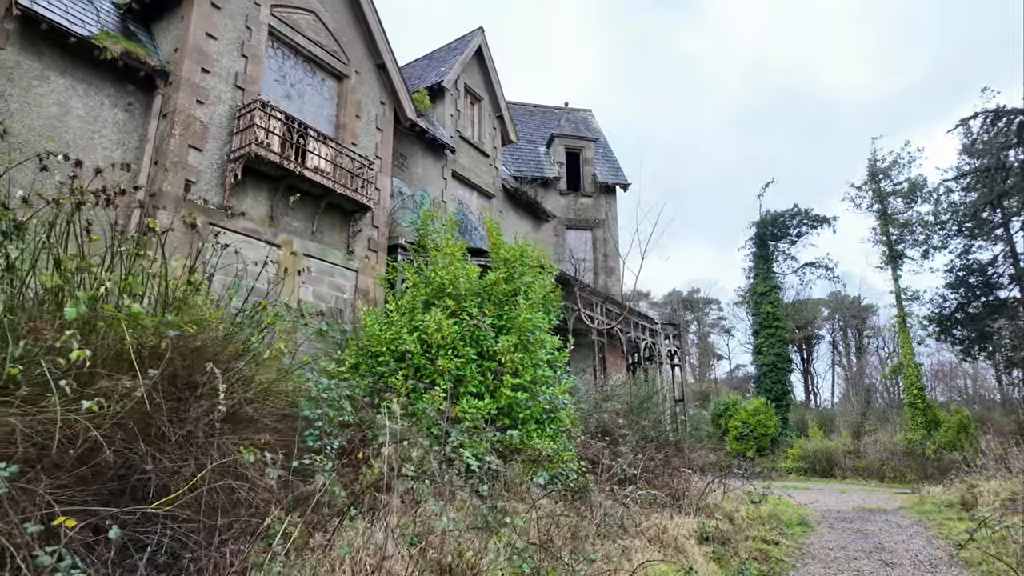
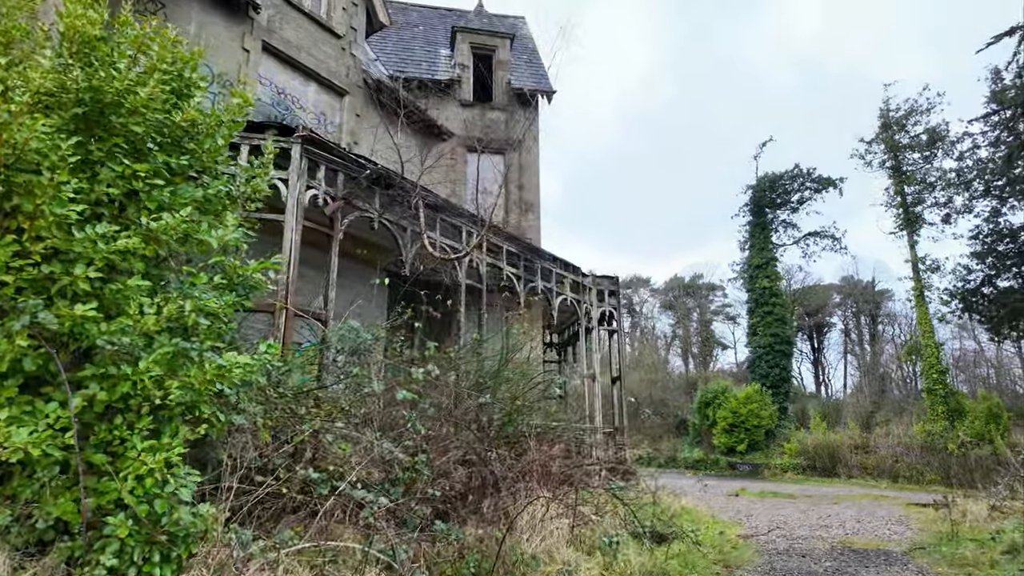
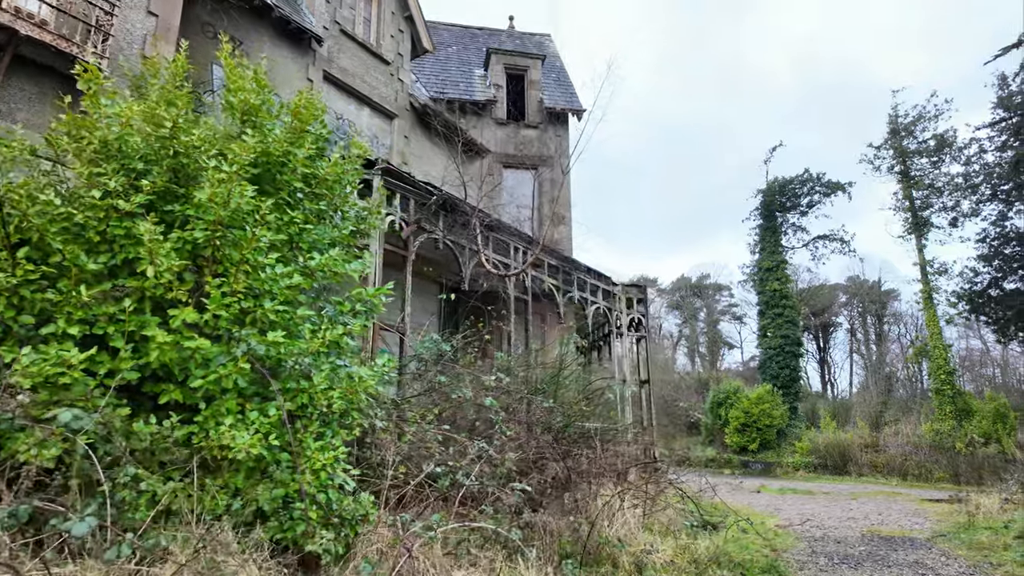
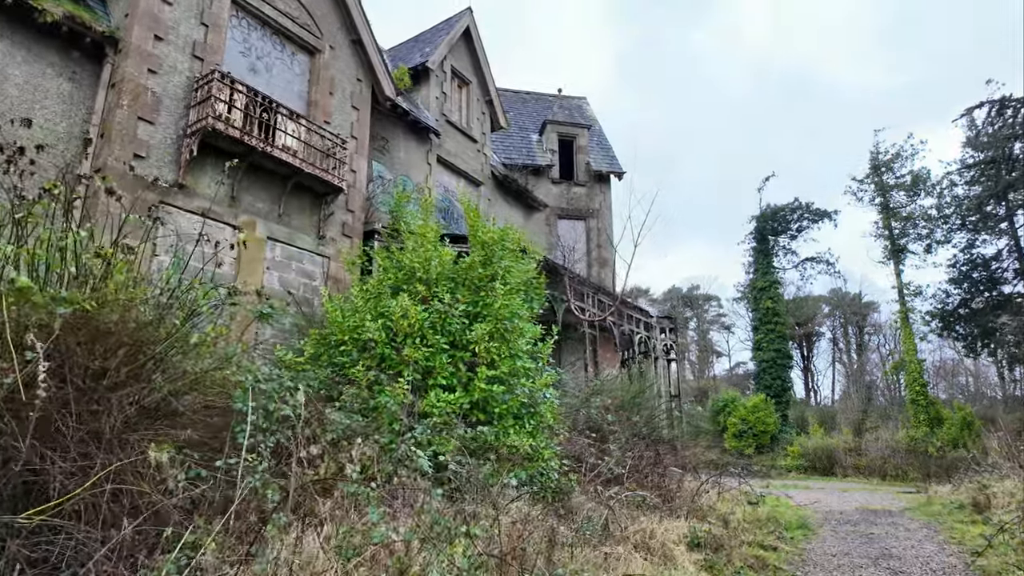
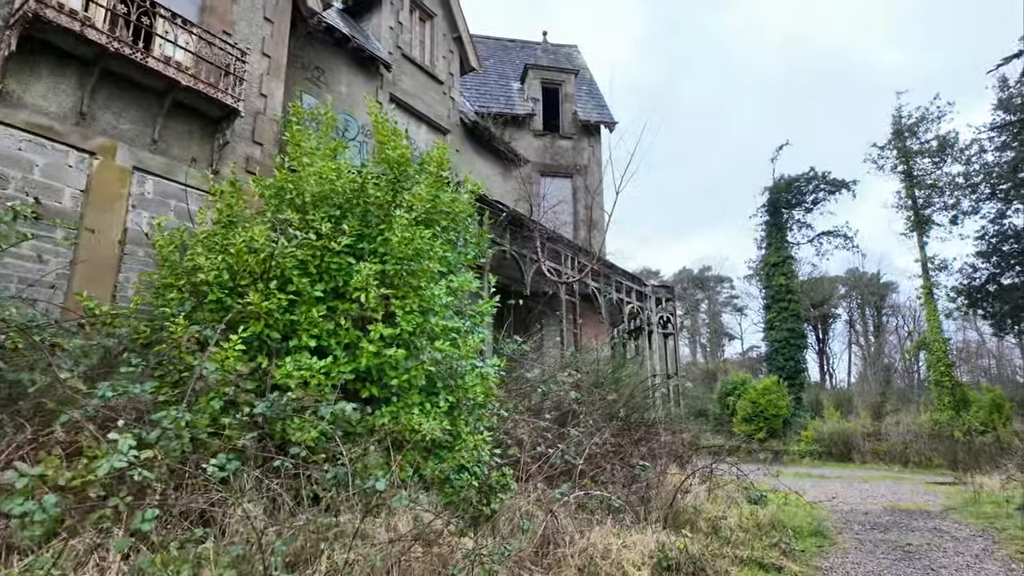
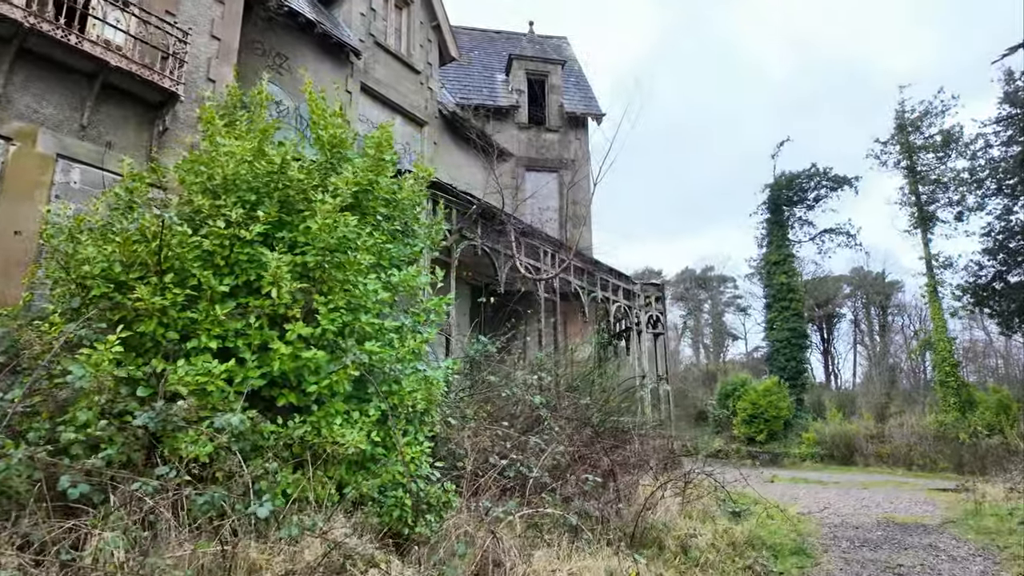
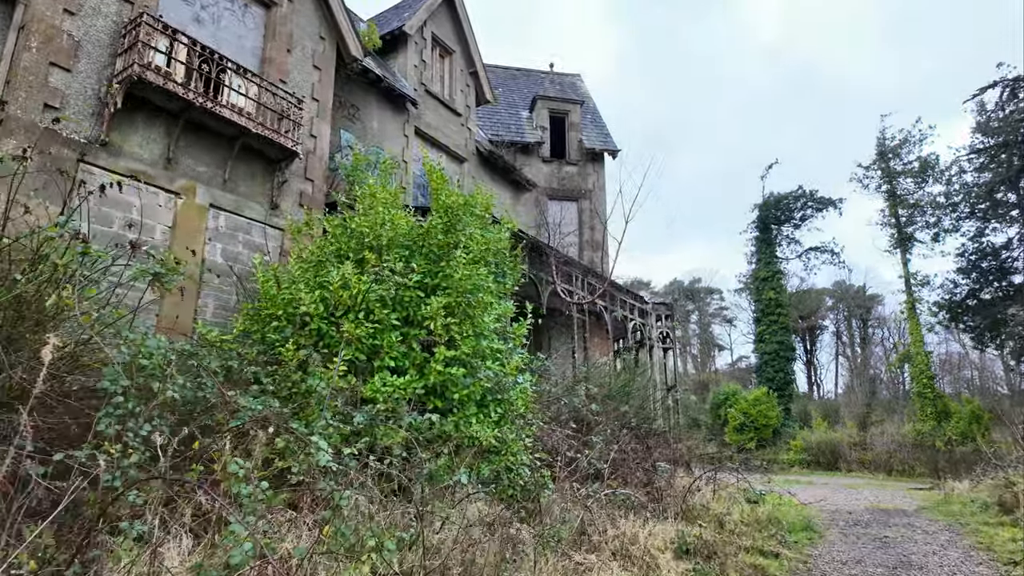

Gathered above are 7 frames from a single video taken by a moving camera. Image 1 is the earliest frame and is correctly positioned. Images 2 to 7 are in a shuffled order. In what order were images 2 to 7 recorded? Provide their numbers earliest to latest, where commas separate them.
4, 7, 5, 6, 3, 2
